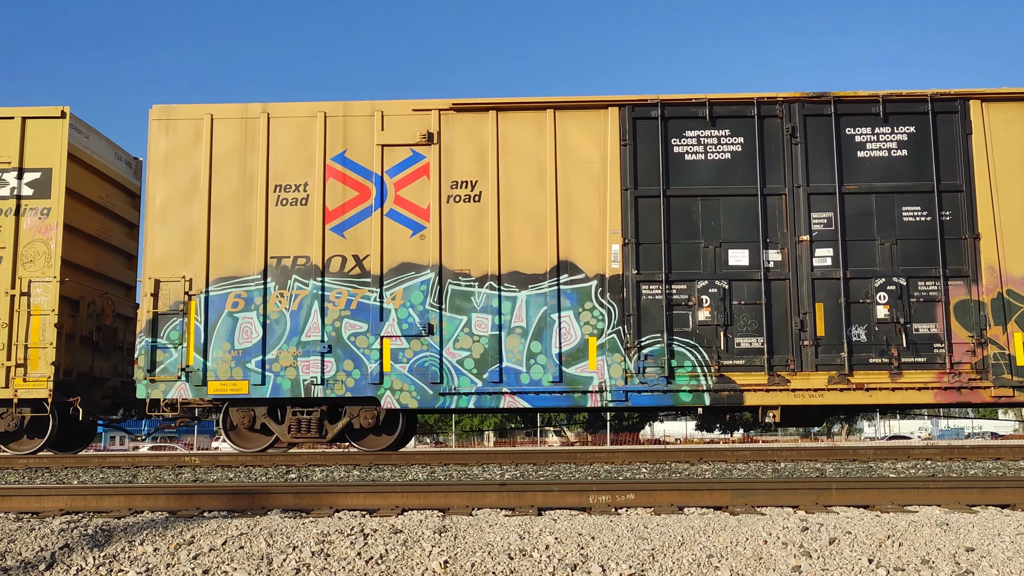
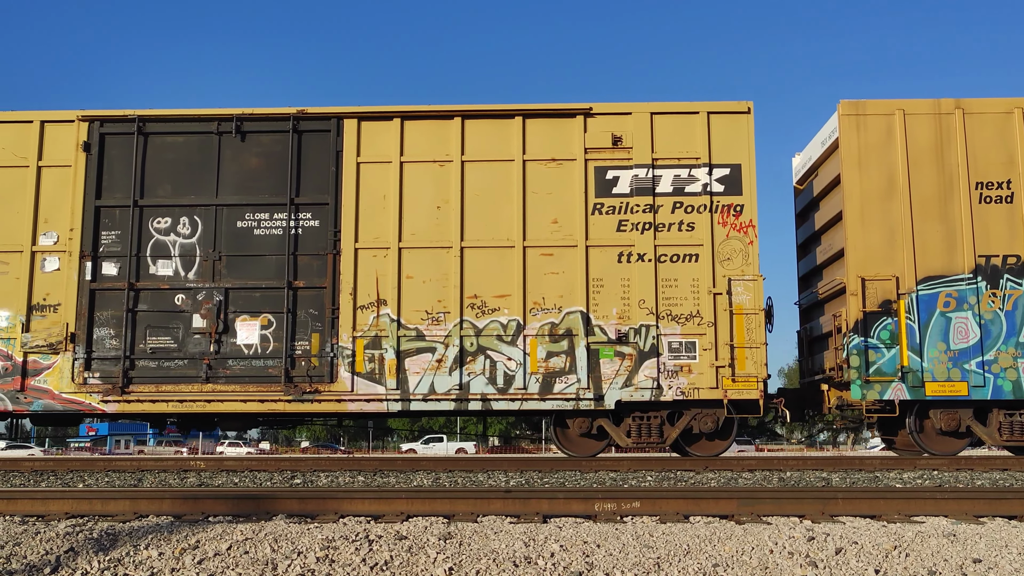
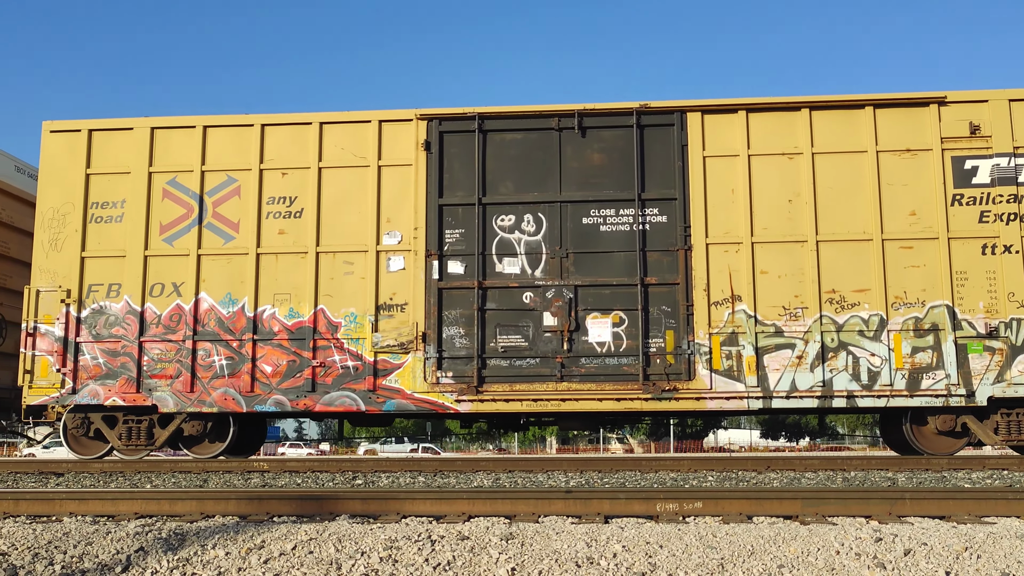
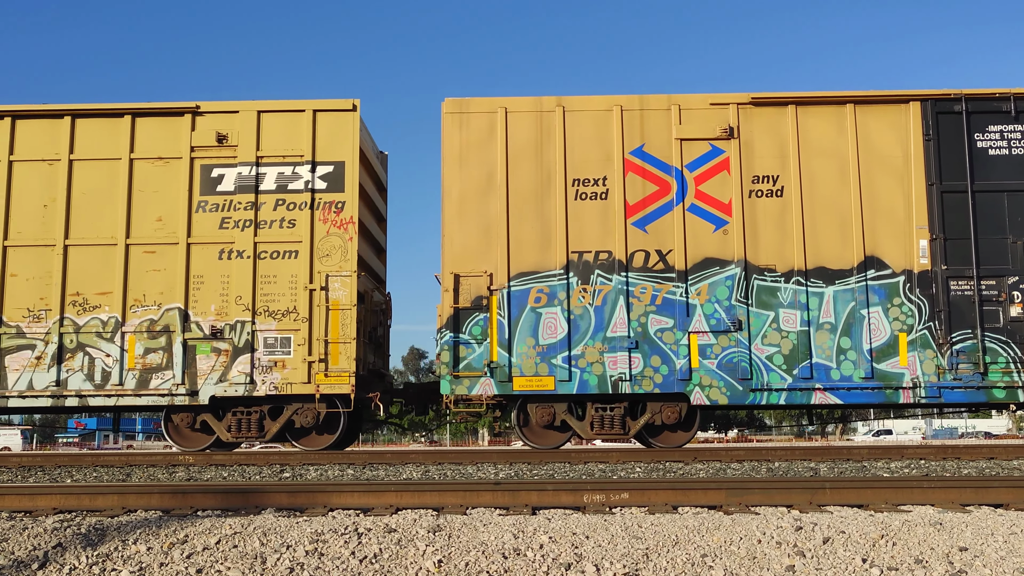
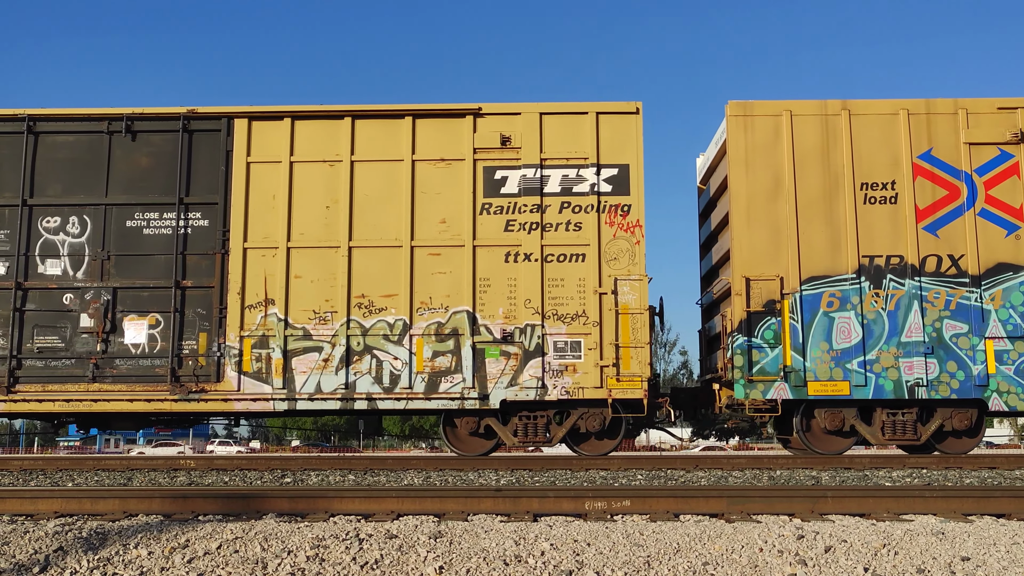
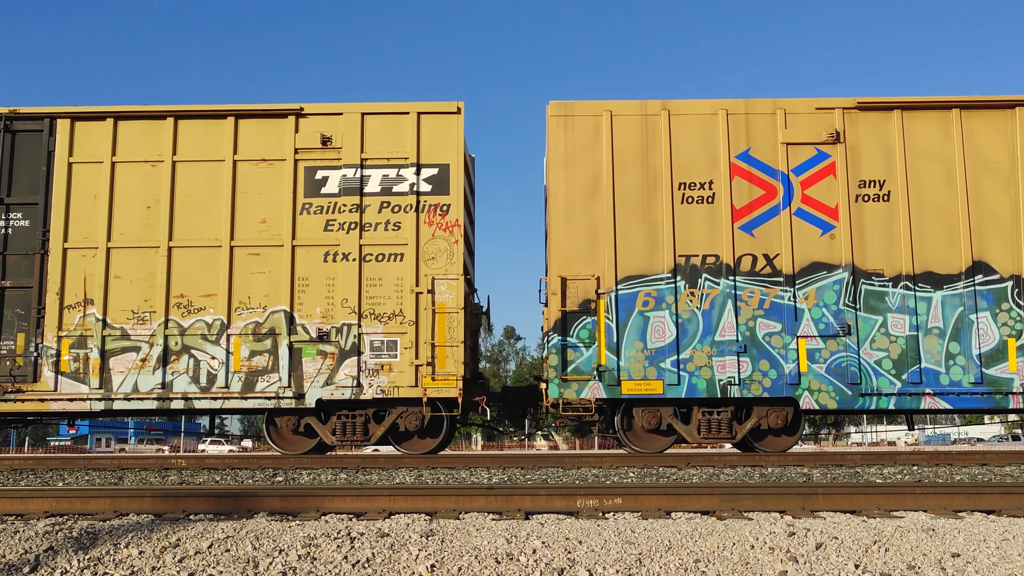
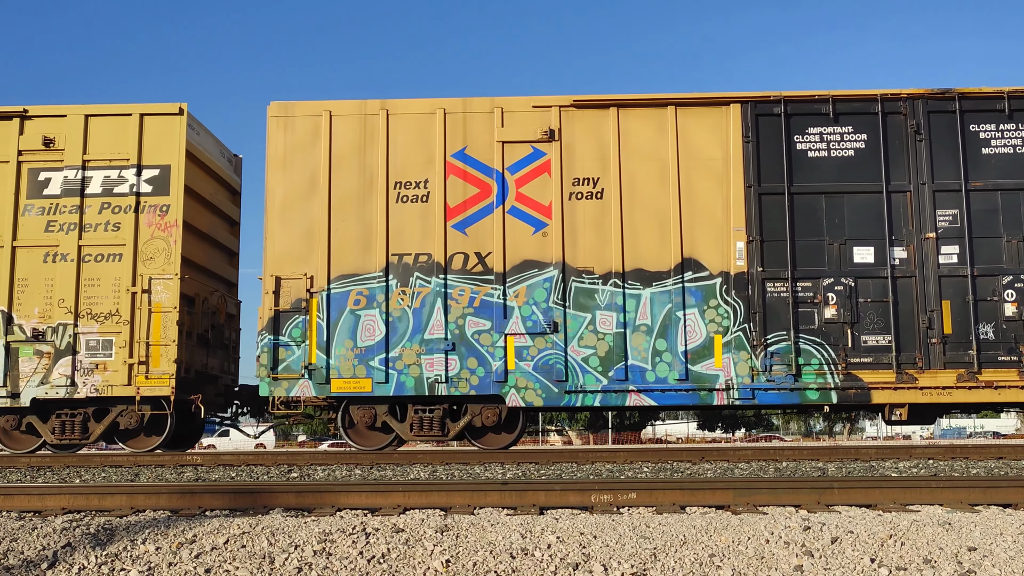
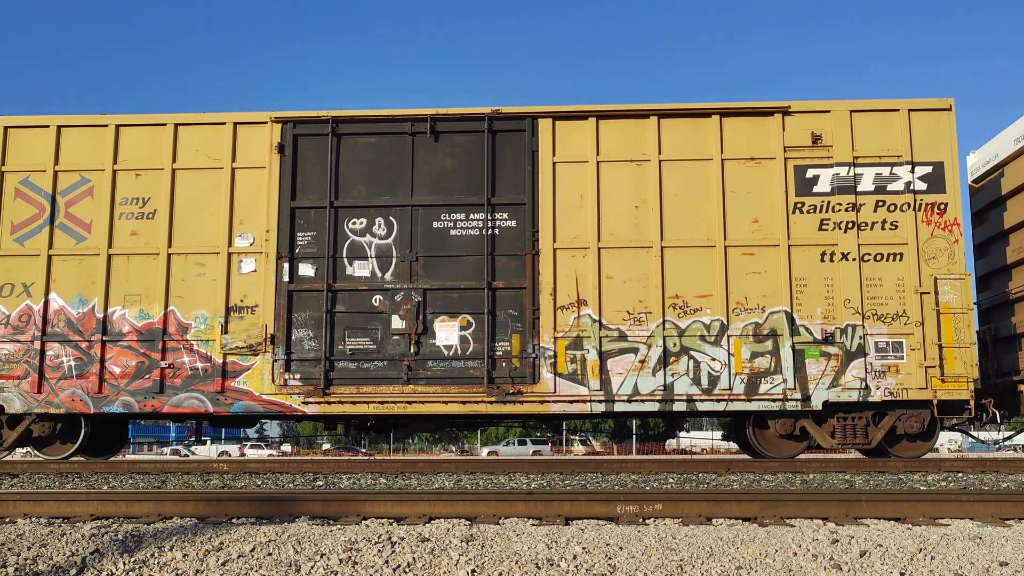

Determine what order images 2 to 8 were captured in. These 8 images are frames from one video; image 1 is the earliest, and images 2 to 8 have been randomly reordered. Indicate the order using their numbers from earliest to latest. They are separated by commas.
7, 4, 6, 5, 2, 8, 3
